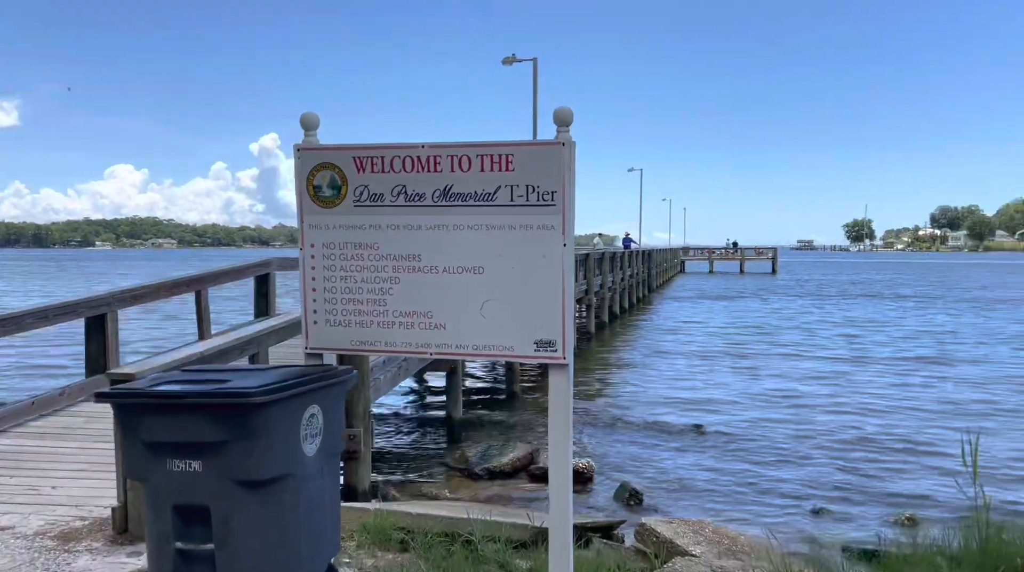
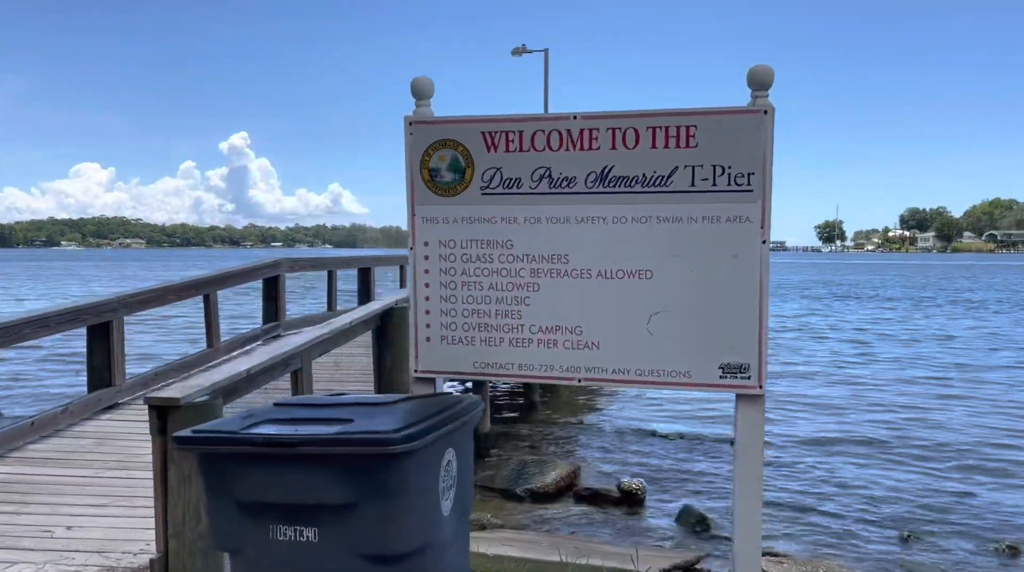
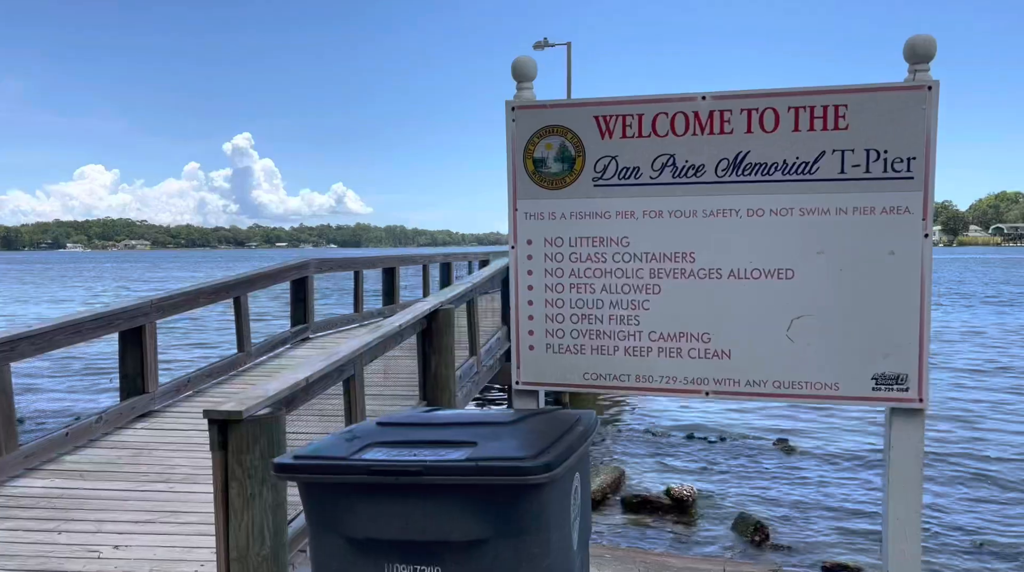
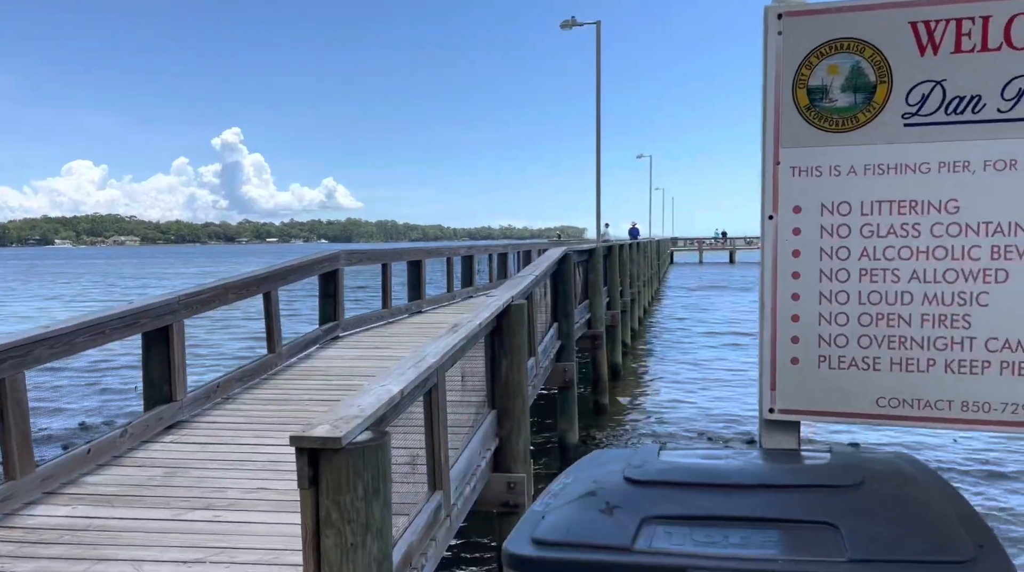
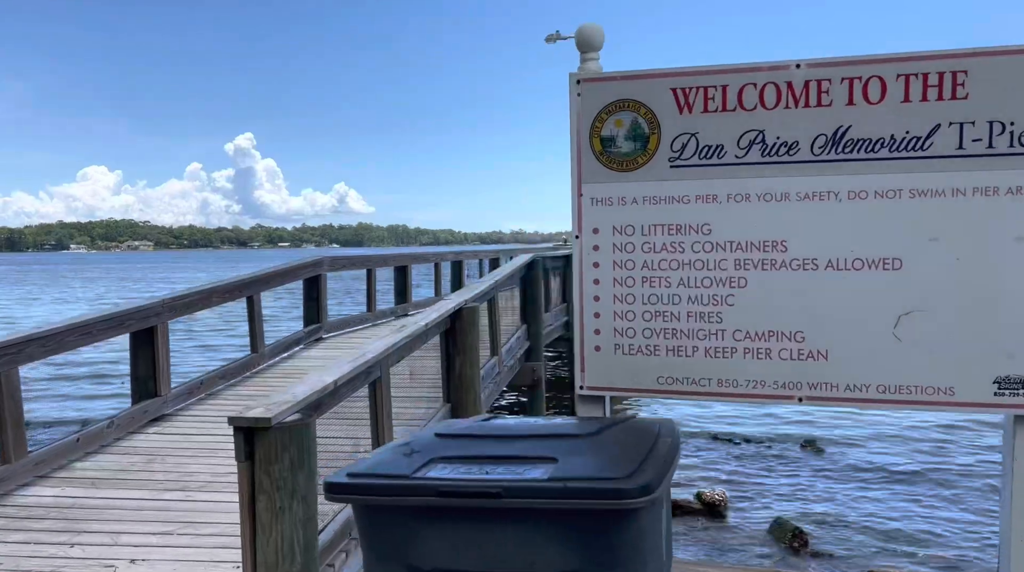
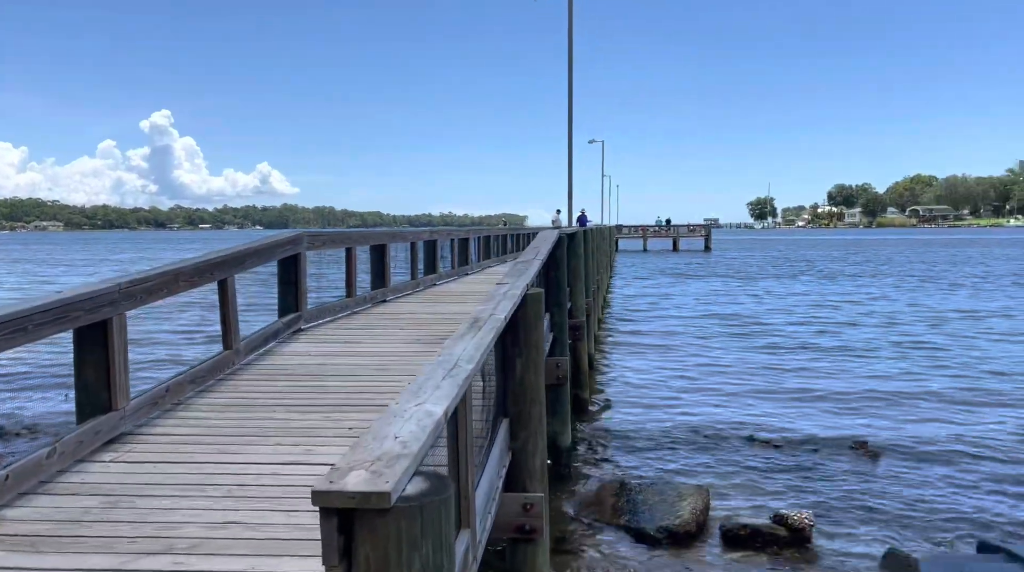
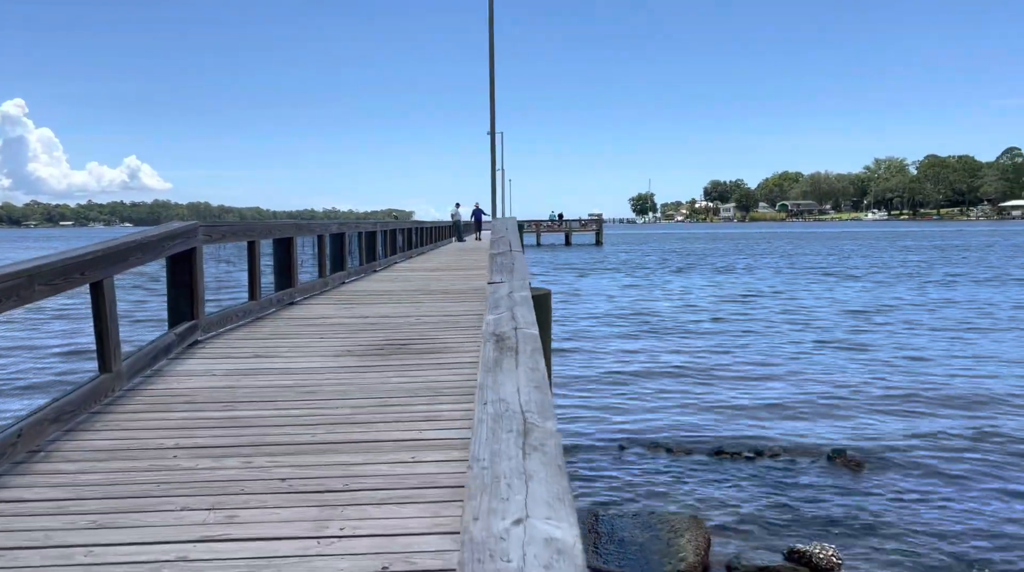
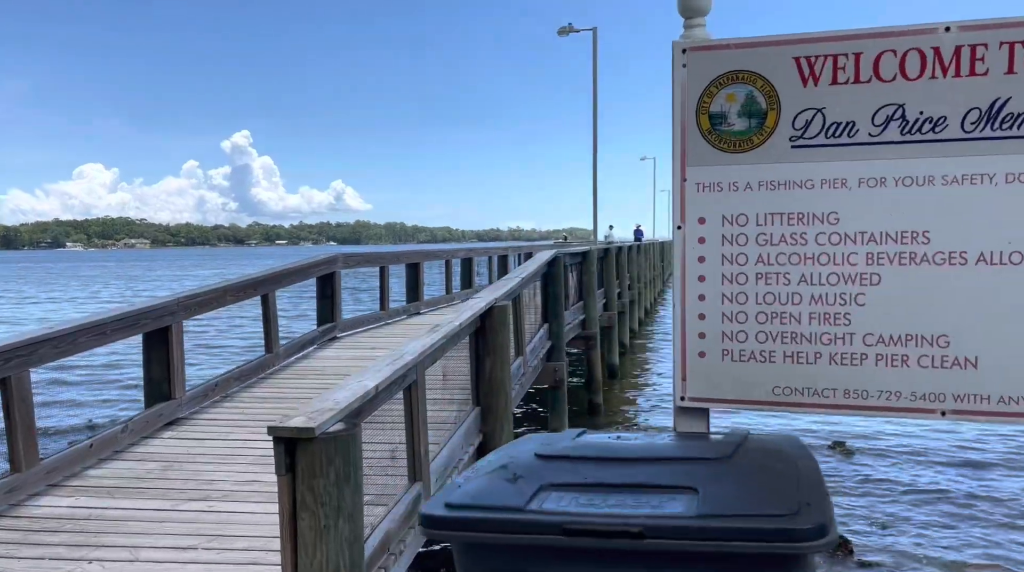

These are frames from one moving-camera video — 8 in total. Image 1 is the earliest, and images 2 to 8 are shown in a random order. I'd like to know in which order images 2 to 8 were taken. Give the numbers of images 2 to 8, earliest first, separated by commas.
2, 3, 5, 8, 4, 6, 7
